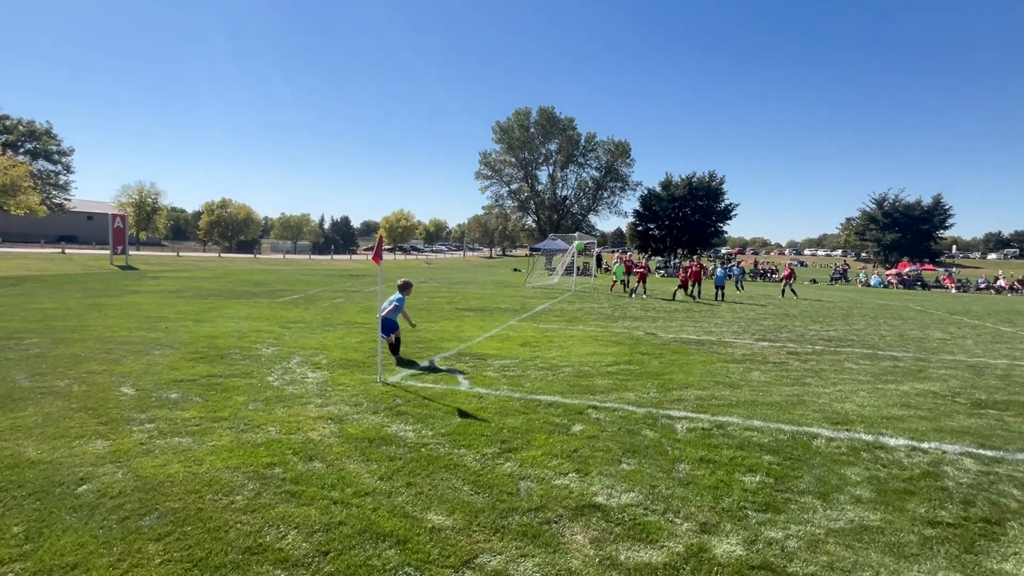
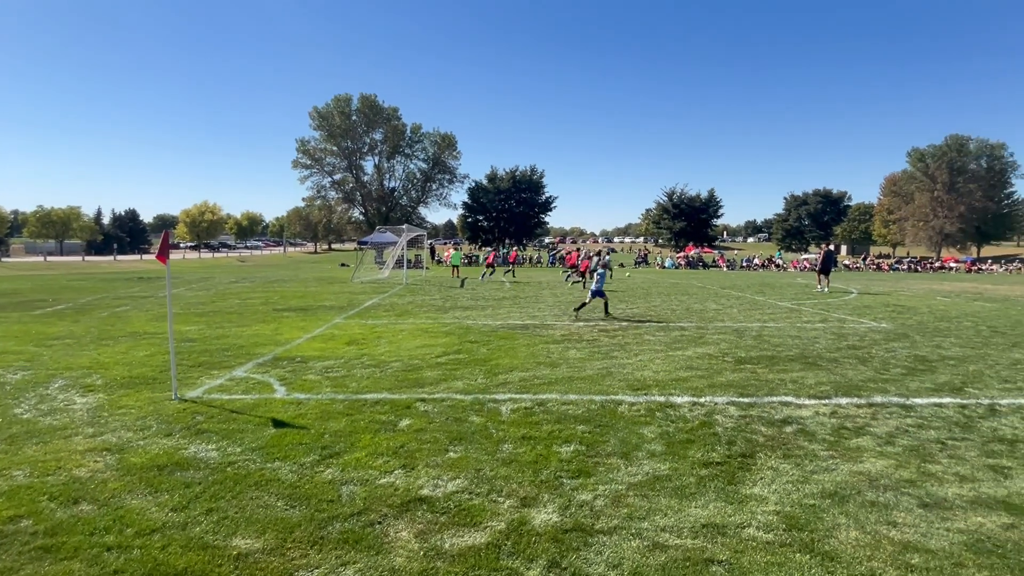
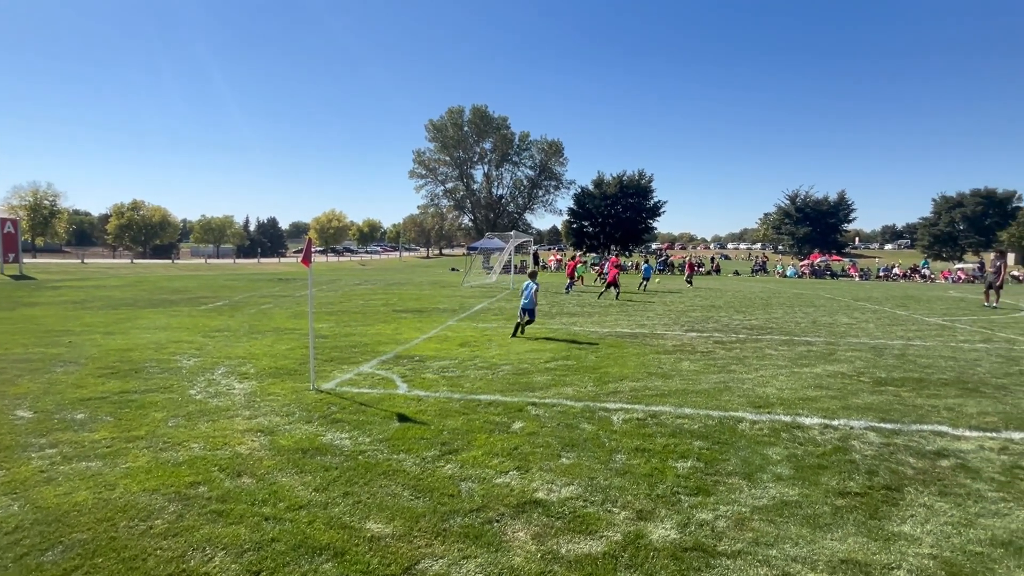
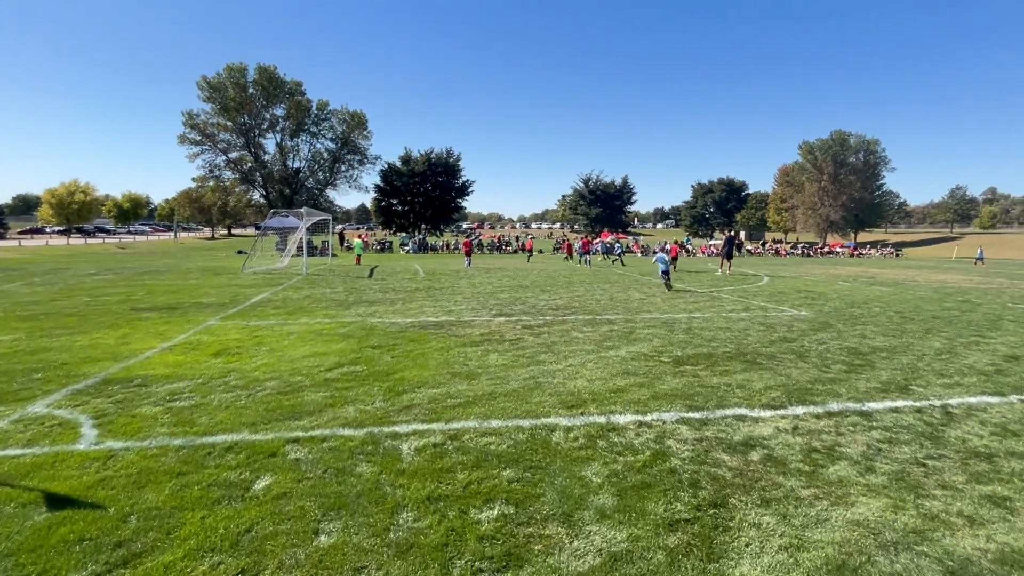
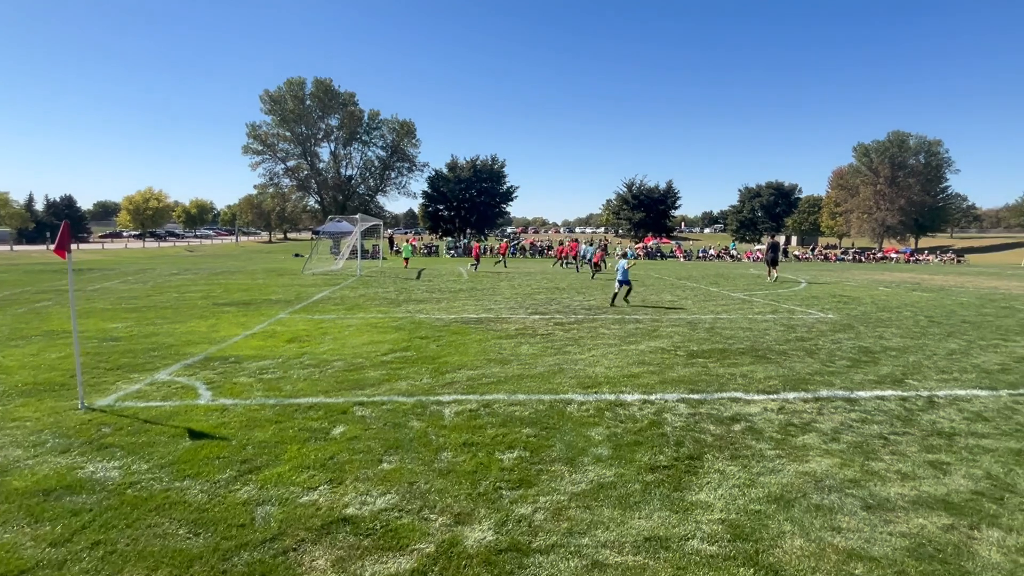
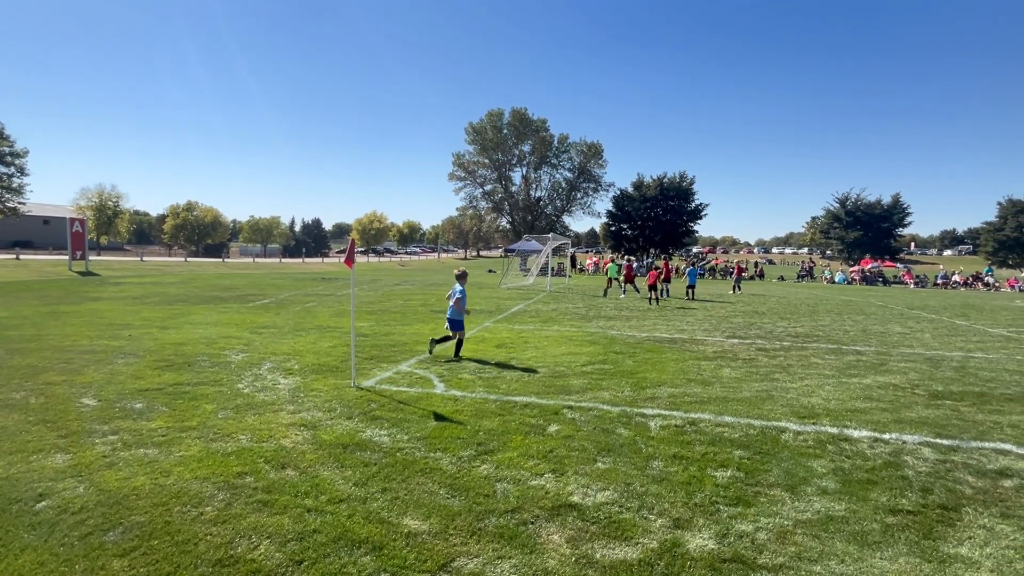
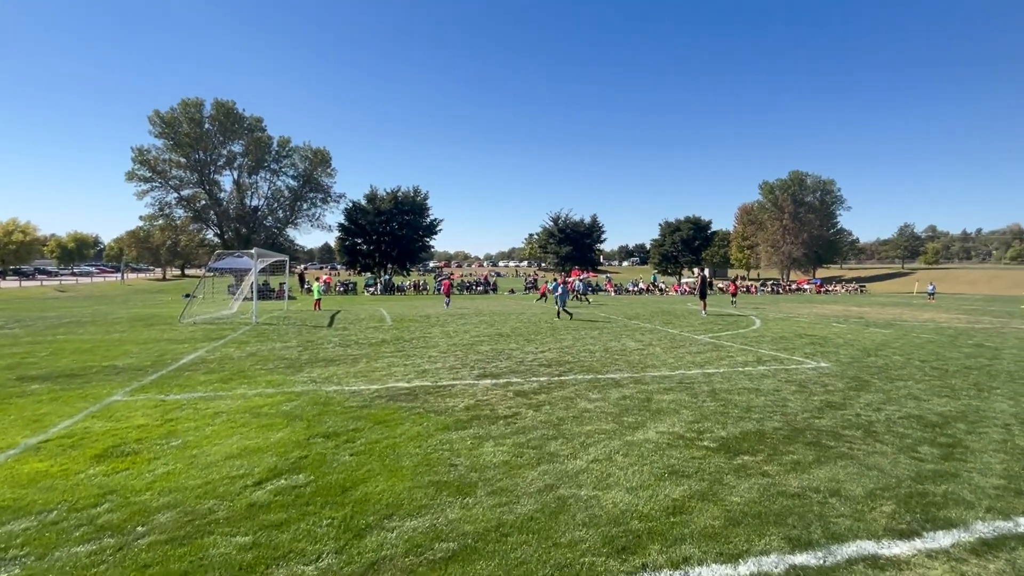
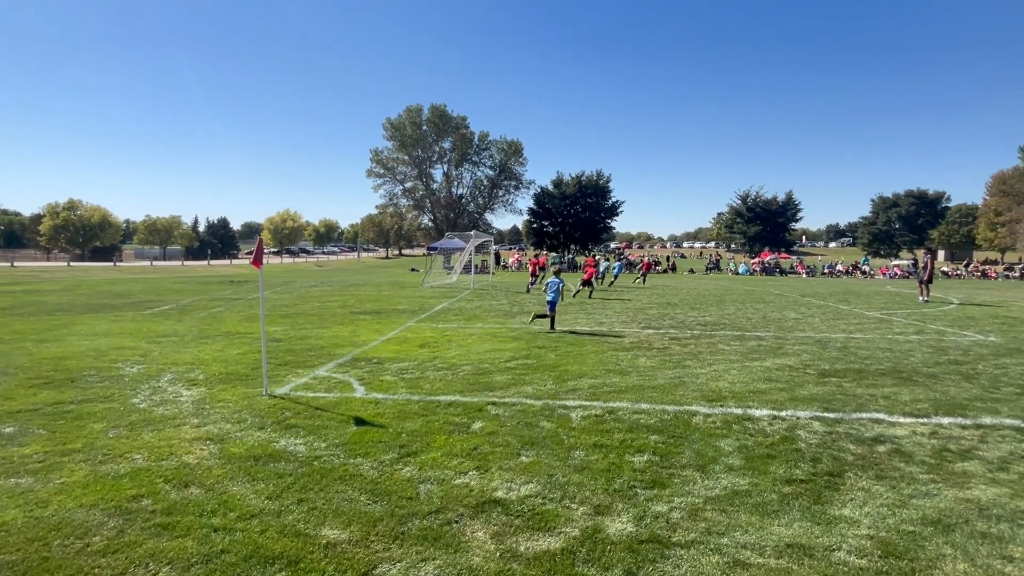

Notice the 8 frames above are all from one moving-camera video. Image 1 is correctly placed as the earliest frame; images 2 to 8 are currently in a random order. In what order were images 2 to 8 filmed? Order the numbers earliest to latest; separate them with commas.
6, 3, 8, 2, 5, 4, 7
